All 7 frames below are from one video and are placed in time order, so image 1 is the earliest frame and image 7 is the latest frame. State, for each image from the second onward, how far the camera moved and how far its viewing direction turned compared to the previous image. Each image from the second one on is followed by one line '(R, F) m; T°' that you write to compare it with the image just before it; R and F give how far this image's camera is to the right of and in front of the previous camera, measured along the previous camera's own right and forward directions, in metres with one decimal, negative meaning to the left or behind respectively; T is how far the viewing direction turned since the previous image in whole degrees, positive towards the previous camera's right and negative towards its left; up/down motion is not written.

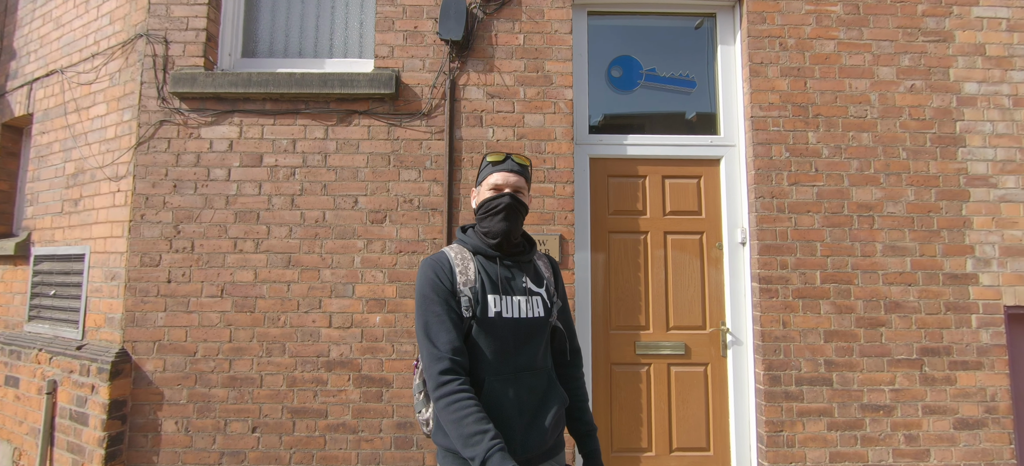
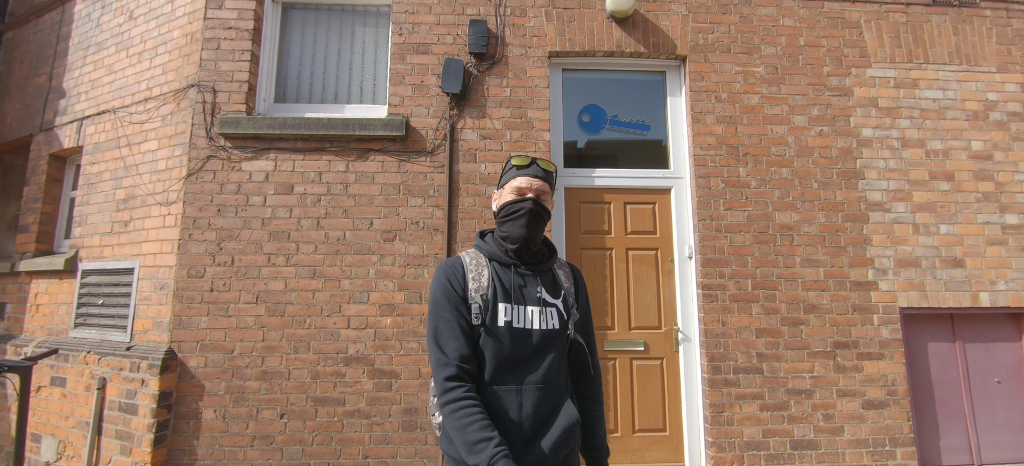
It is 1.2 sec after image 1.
(0.0, -0.5) m; +2°
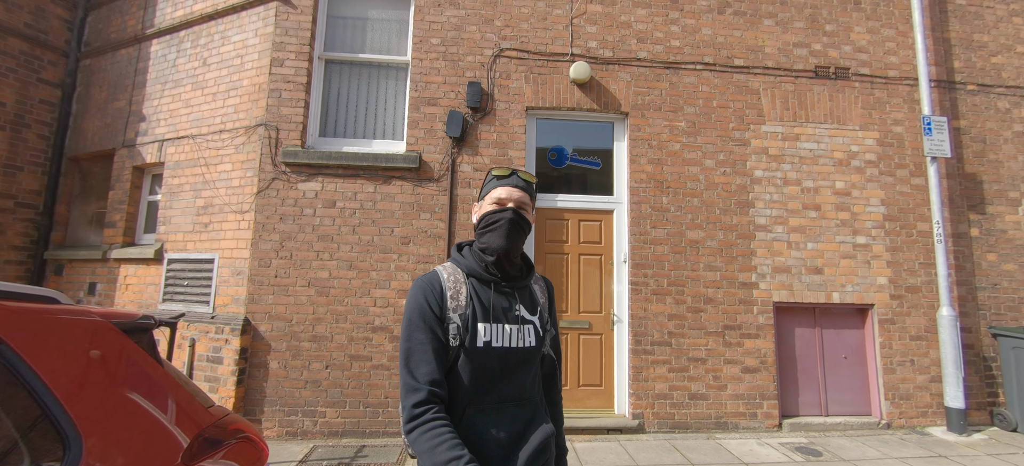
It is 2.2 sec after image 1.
(+0.1, -1.1) m; +1°
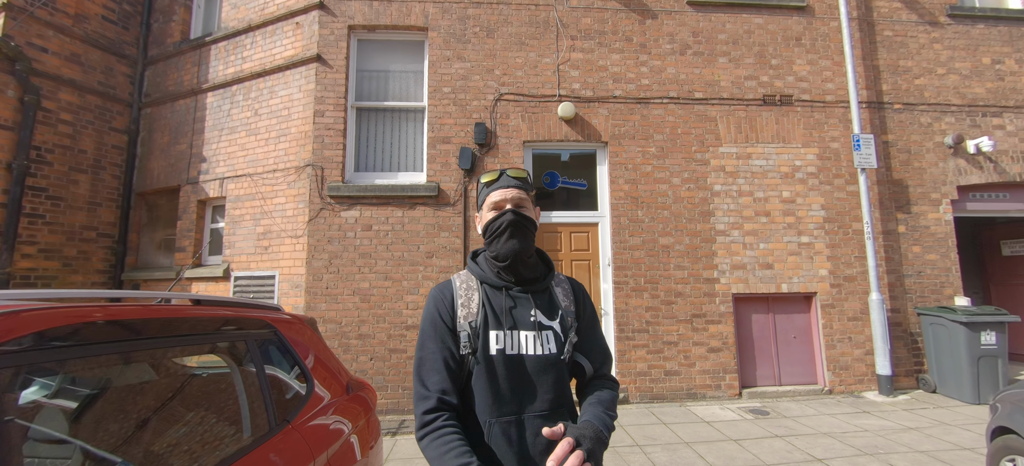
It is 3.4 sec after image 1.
(0.0, -0.9) m; 0°
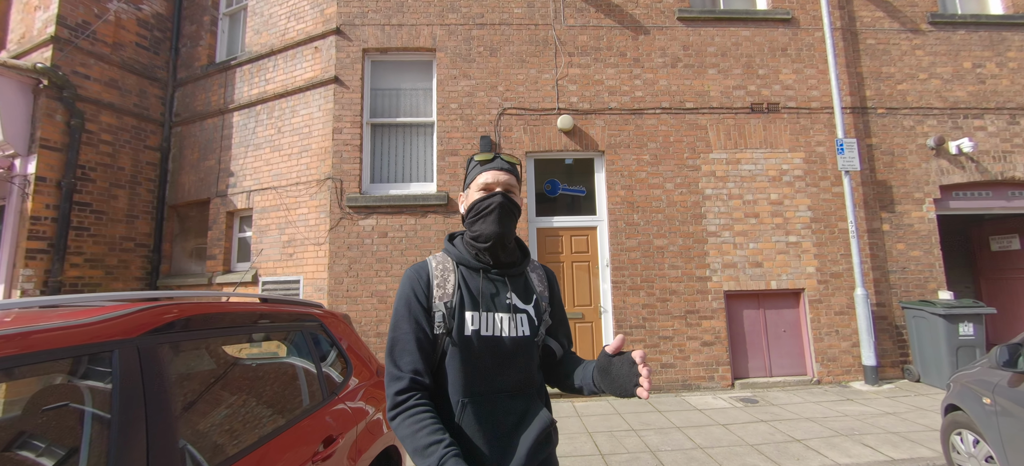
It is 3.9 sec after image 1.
(0.0, -0.4) m; -1°
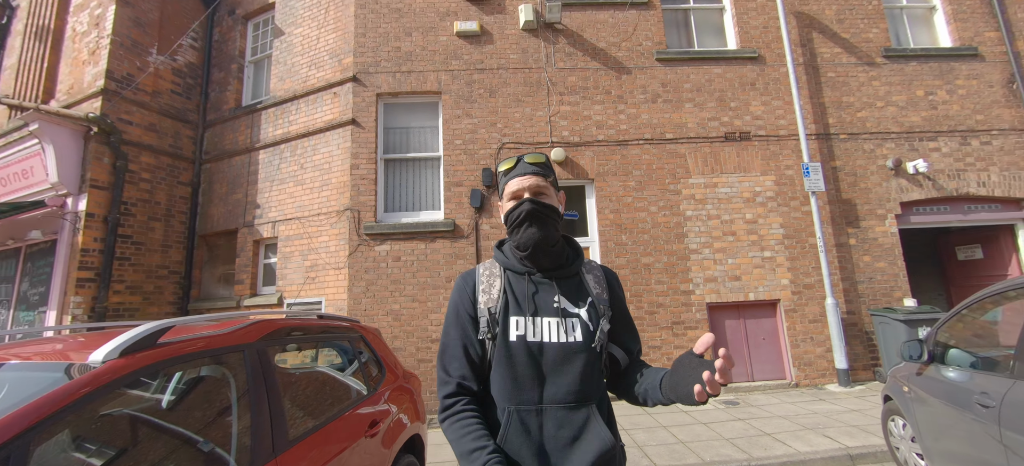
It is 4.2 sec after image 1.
(0.0, -0.6) m; 0°
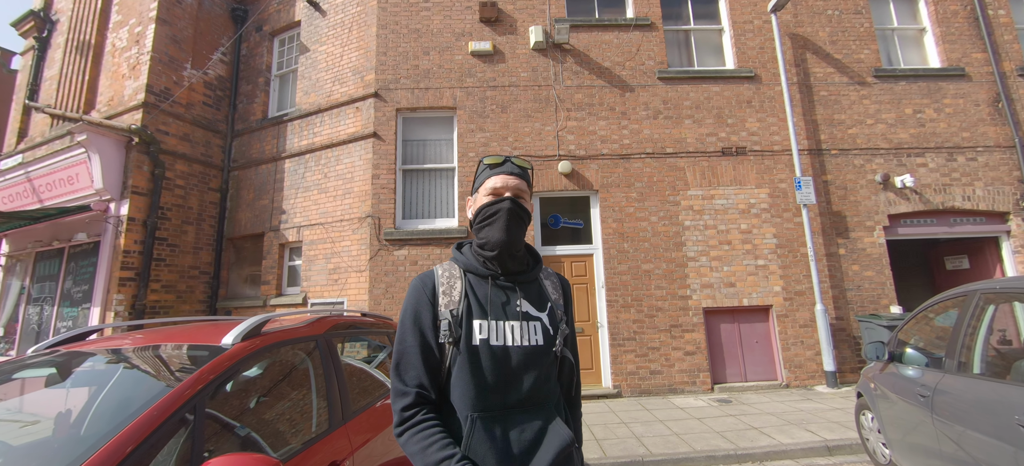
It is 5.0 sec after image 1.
(-0.1, -0.4) m; -1°
